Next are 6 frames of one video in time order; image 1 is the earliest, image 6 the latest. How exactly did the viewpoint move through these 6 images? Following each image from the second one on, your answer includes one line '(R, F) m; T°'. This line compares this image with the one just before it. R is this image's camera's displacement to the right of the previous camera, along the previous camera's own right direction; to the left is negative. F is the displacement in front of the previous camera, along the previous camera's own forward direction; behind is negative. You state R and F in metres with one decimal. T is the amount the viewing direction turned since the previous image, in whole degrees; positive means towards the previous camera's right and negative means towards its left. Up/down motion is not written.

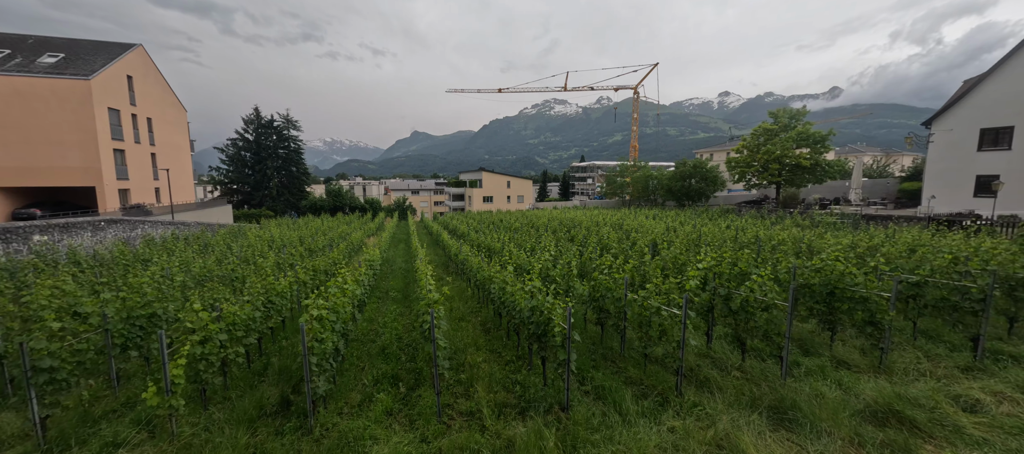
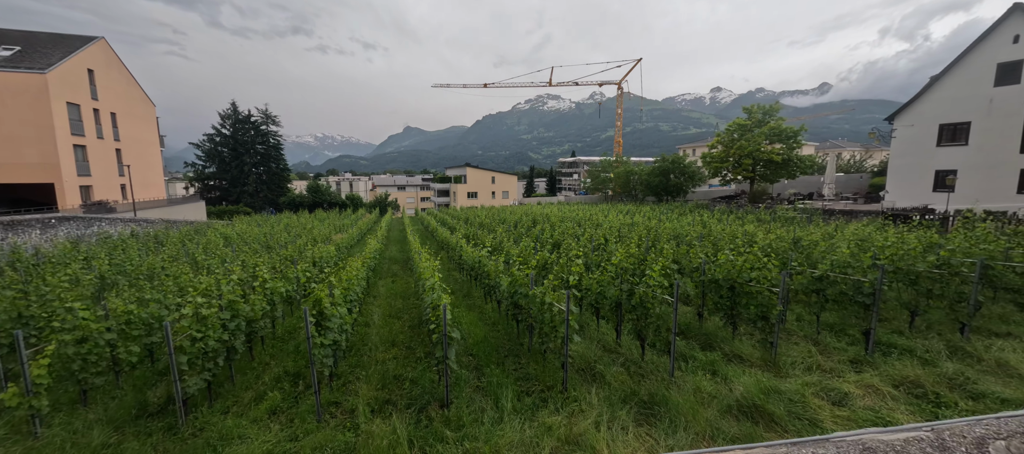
(+1.3, 0.0) m; +1°
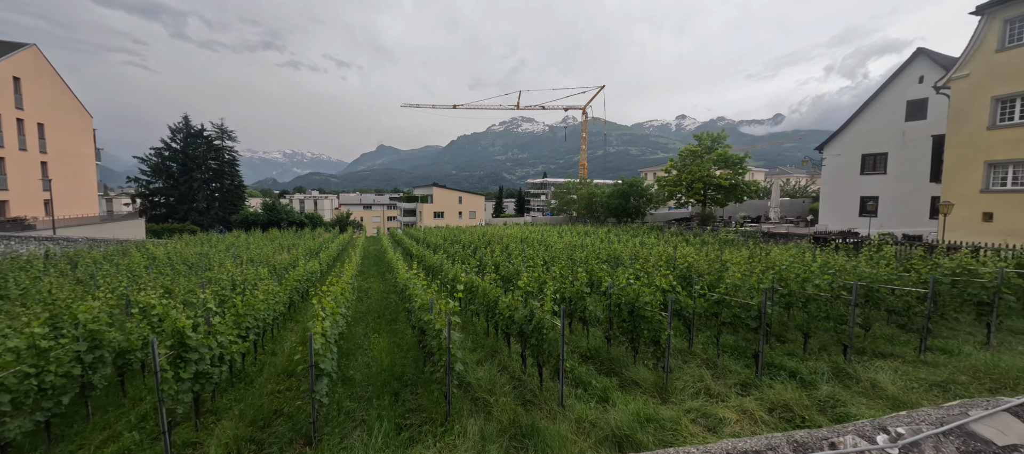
(+1.0, +0.1) m; +4°
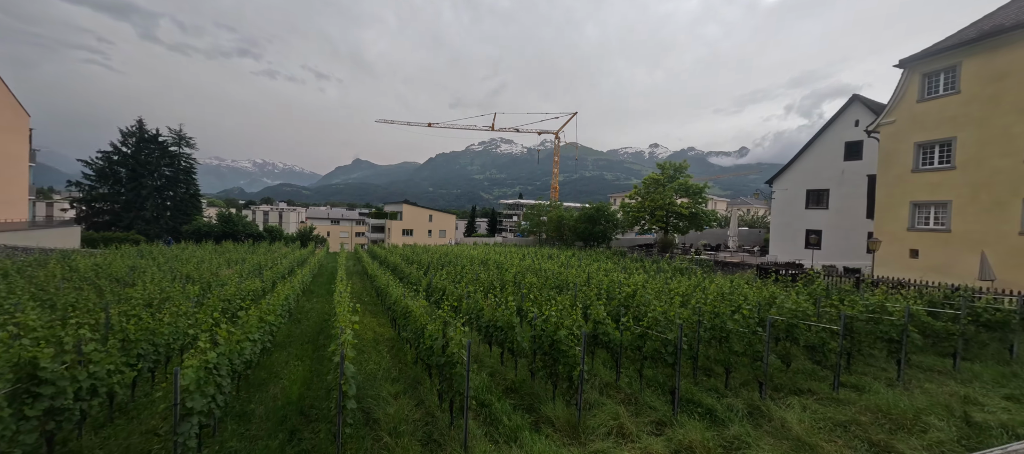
(+0.8, +0.1) m; +4°
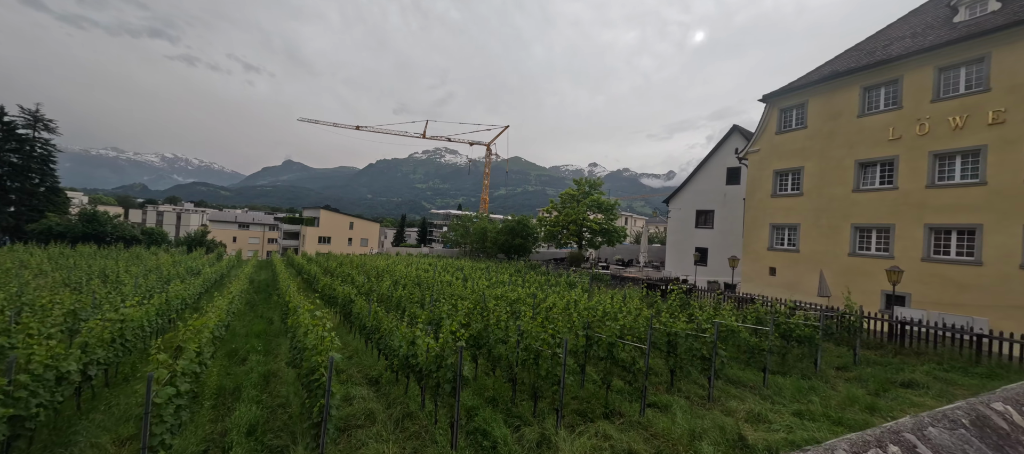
(+2.0, +0.4) m; +9°
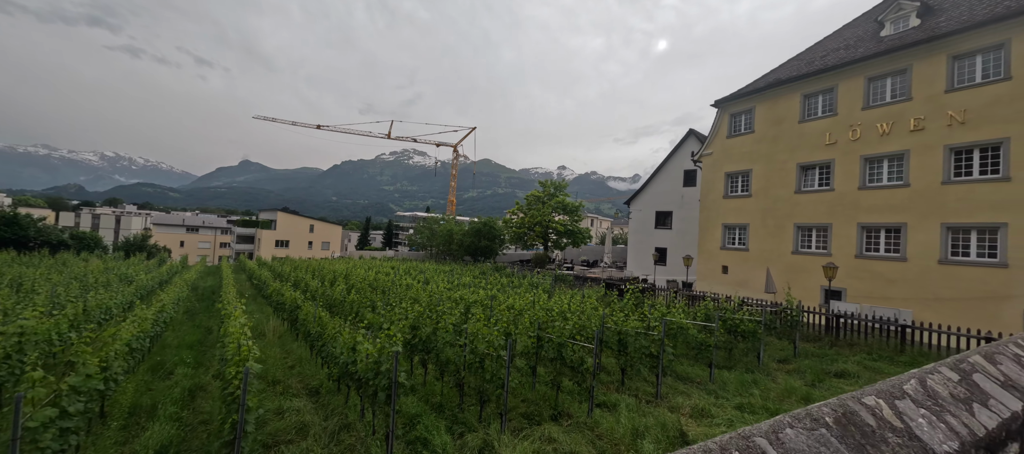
(+0.3, +0.1) m; +5°
